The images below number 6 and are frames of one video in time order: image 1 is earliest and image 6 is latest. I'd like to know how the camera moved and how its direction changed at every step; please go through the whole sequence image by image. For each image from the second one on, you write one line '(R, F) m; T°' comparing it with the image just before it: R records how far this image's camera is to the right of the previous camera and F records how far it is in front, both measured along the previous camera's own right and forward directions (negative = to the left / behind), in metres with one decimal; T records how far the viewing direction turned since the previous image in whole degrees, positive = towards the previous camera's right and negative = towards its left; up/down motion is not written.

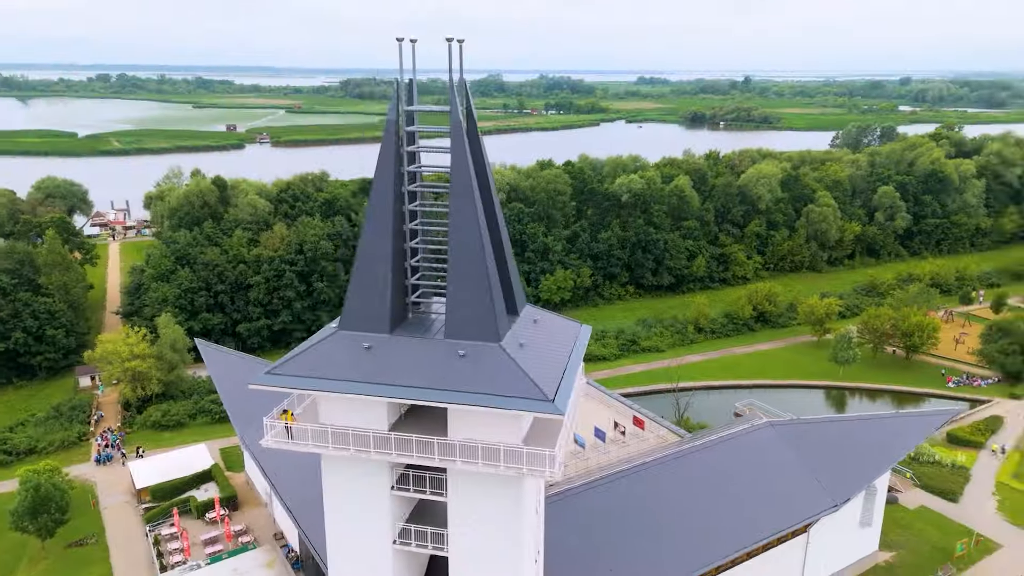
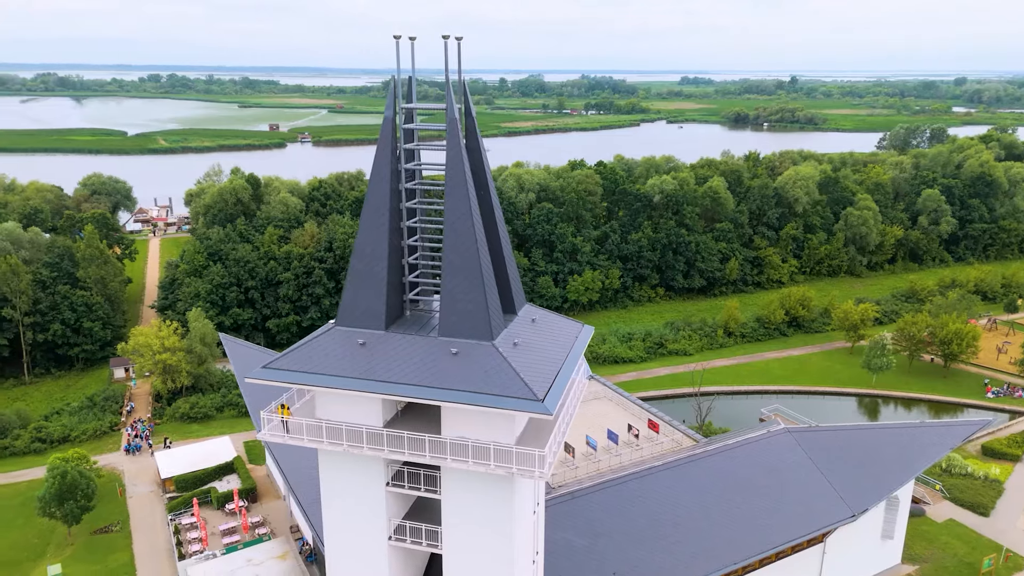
(+1.0, +0.1) m; -3°
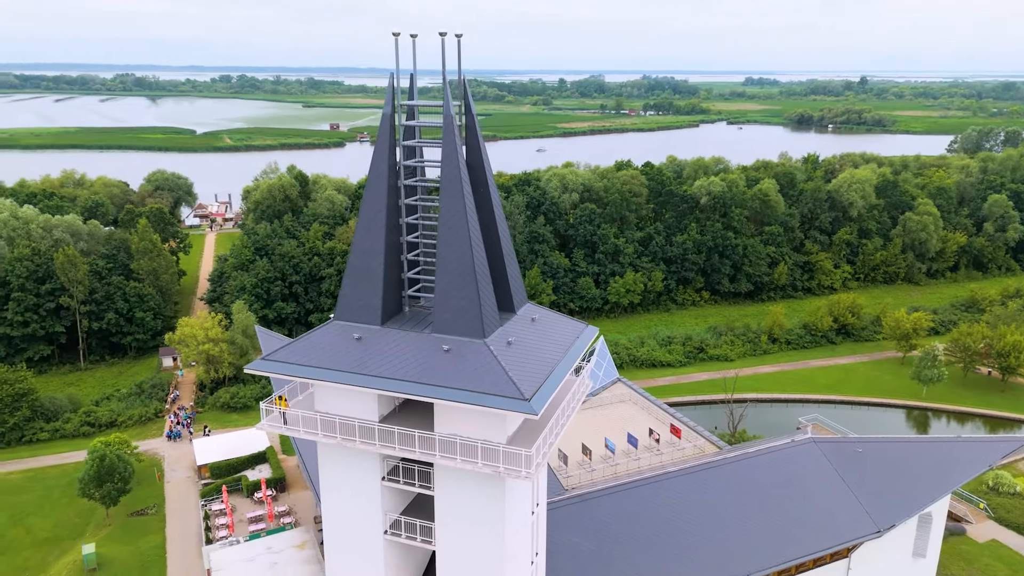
(+1.4, +0.1) m; -4°
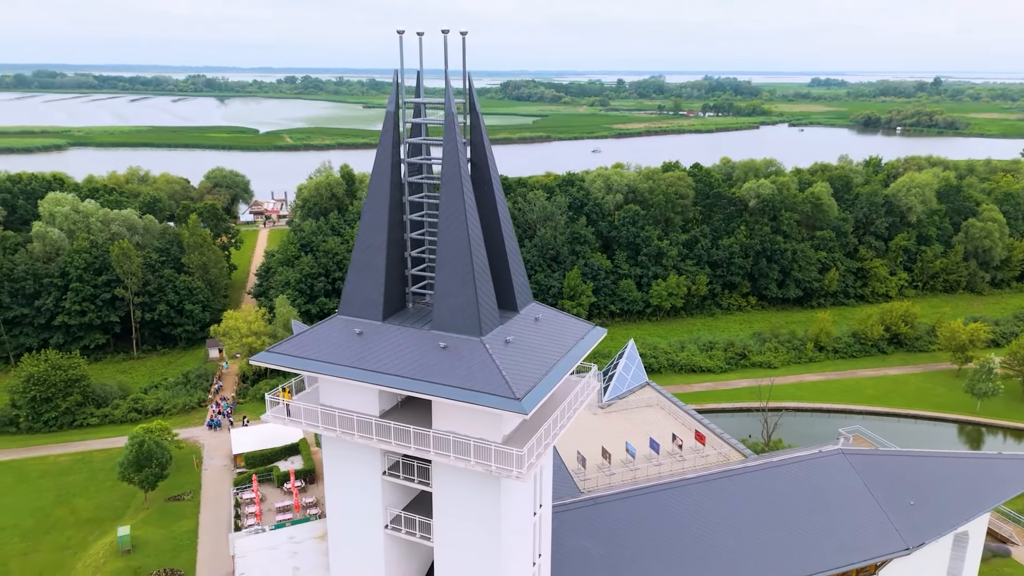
(+1.3, +0.1) m; -4°
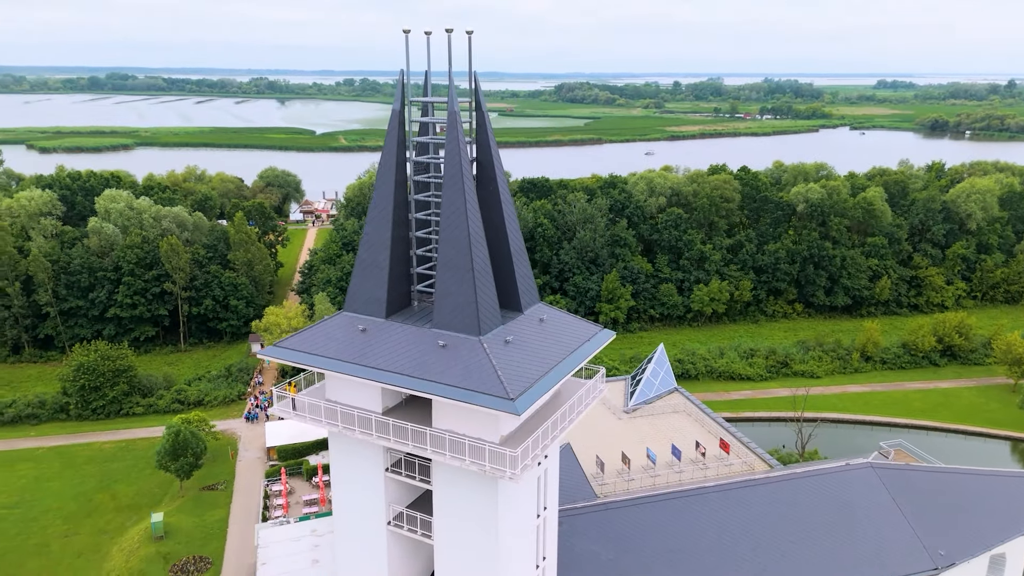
(+1.2, +0.1) m; -4°
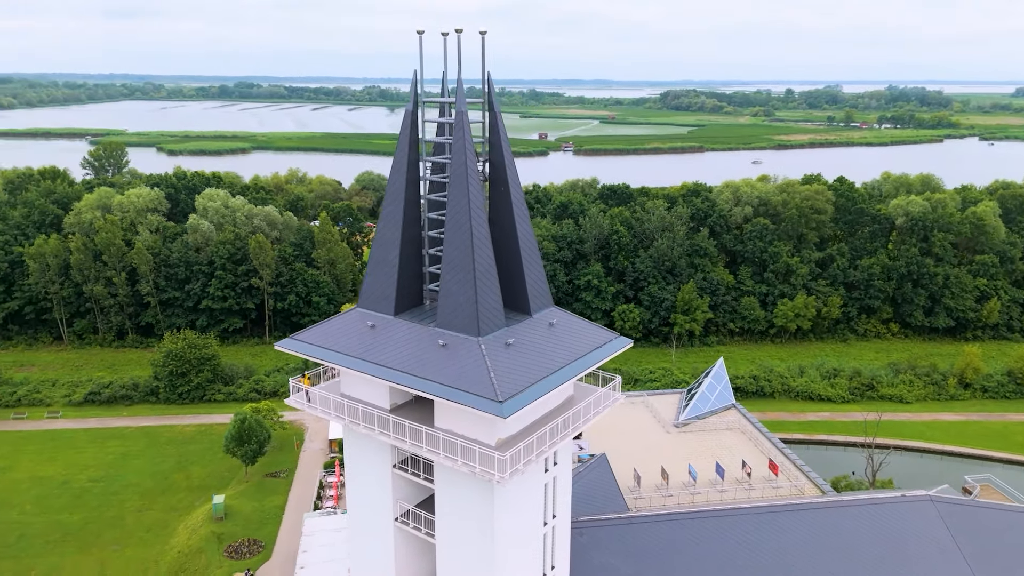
(+2.2, +0.4) m; -8°
